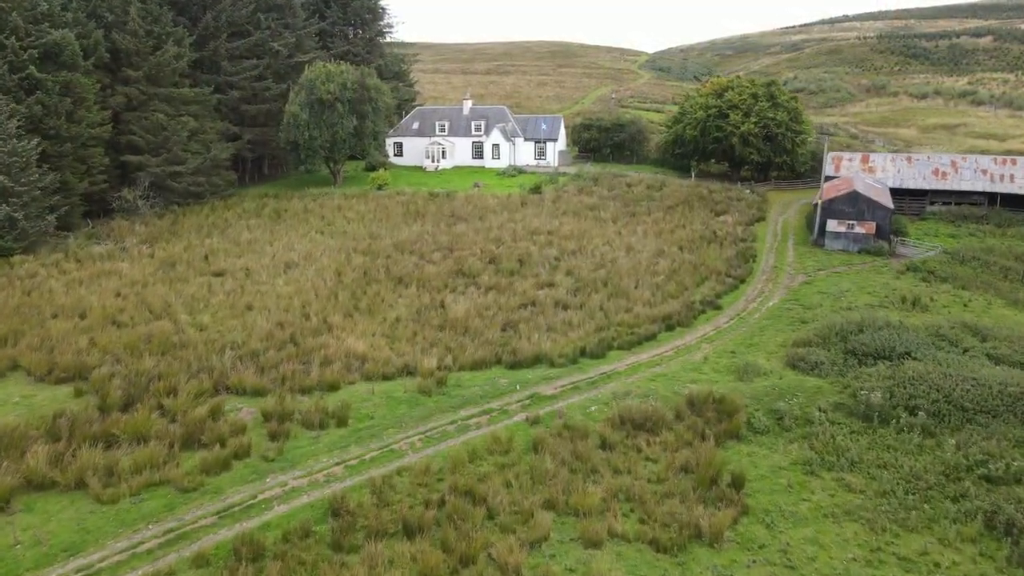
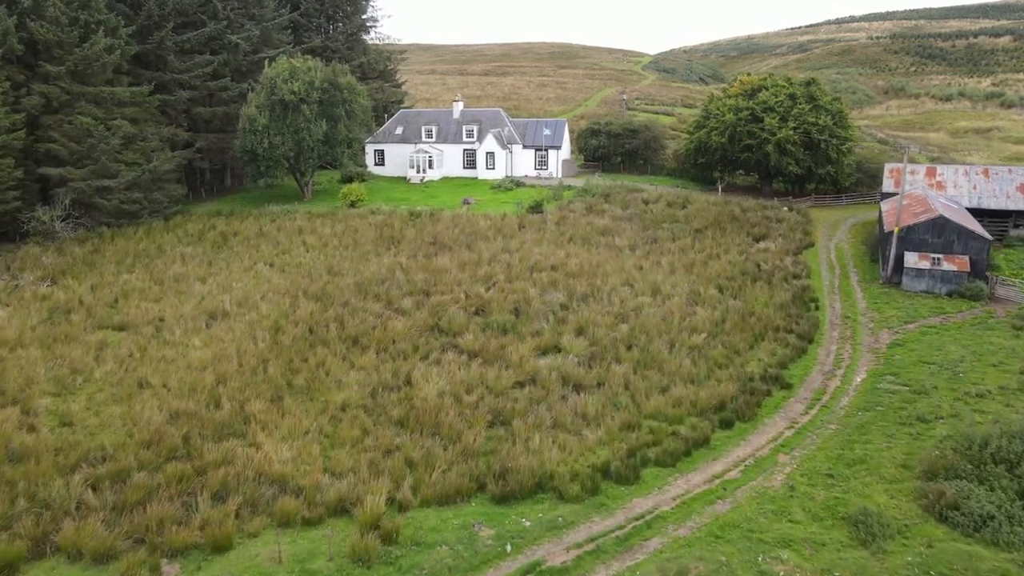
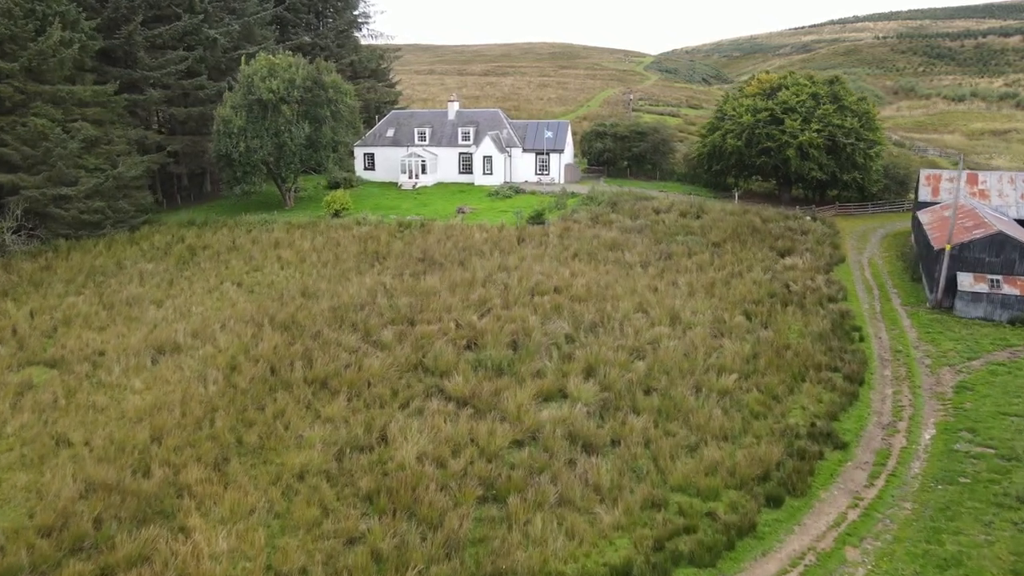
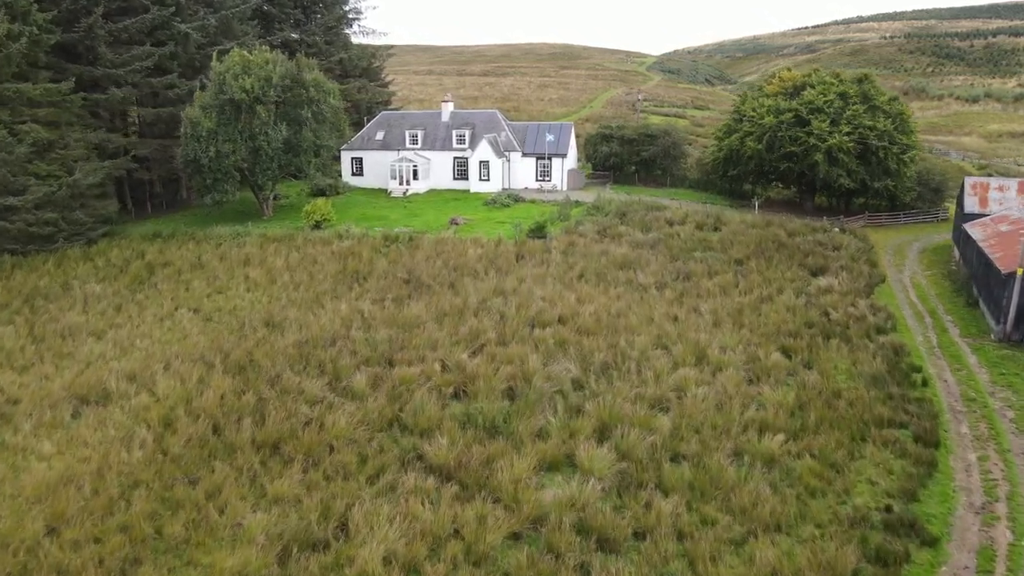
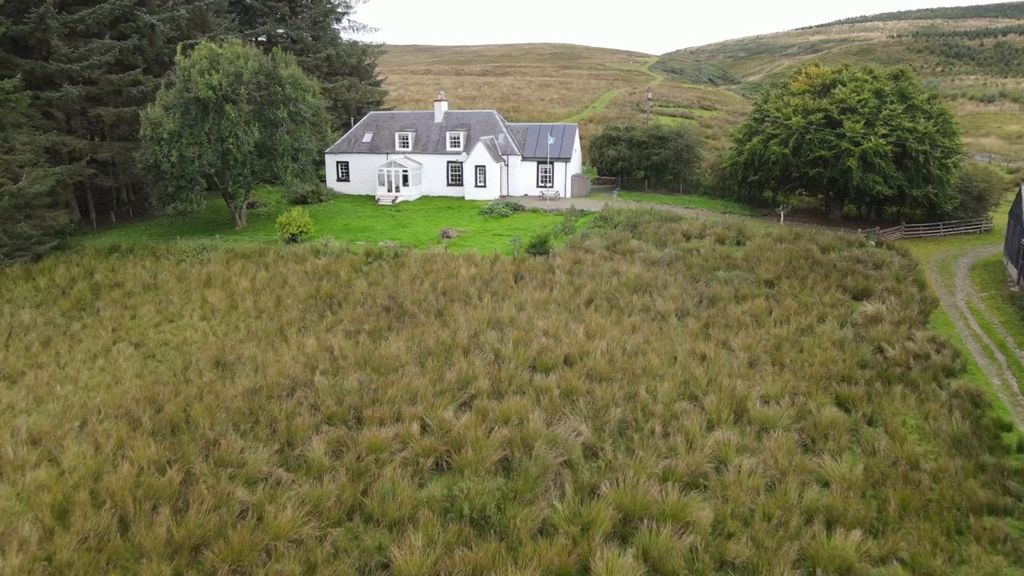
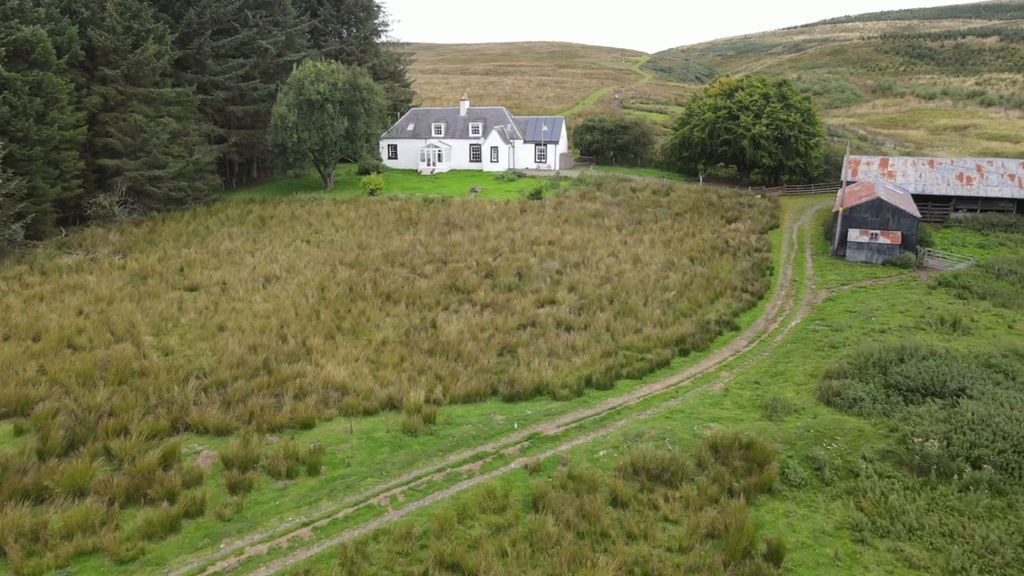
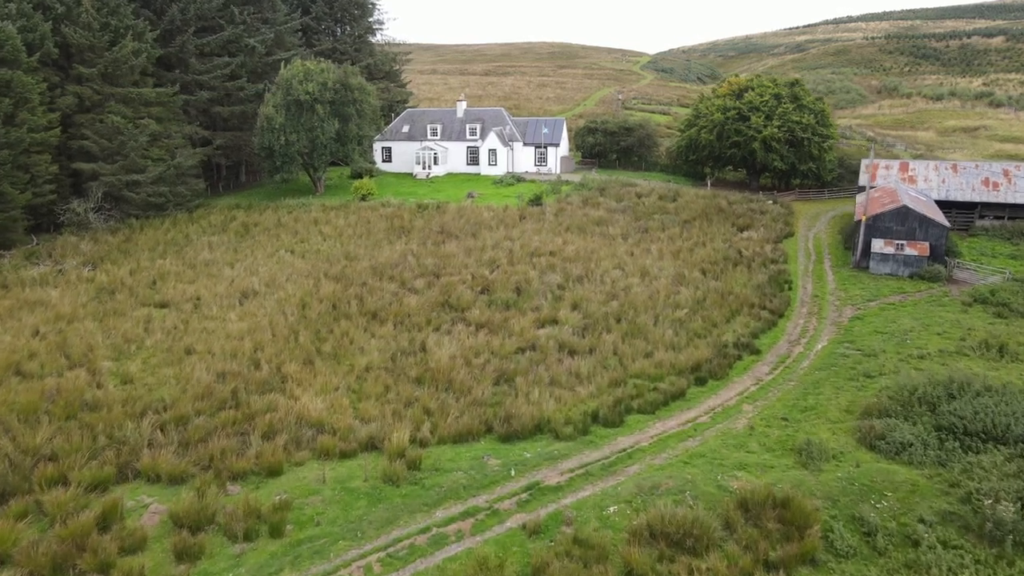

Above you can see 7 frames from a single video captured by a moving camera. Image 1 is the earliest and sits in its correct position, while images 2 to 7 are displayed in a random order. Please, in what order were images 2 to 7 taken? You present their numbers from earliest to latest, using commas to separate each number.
6, 7, 2, 3, 4, 5
